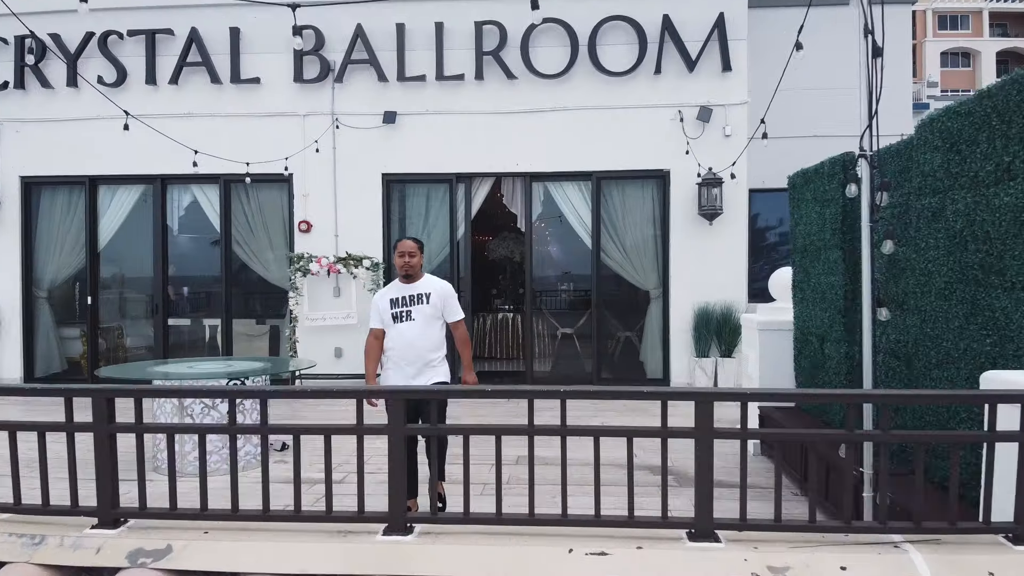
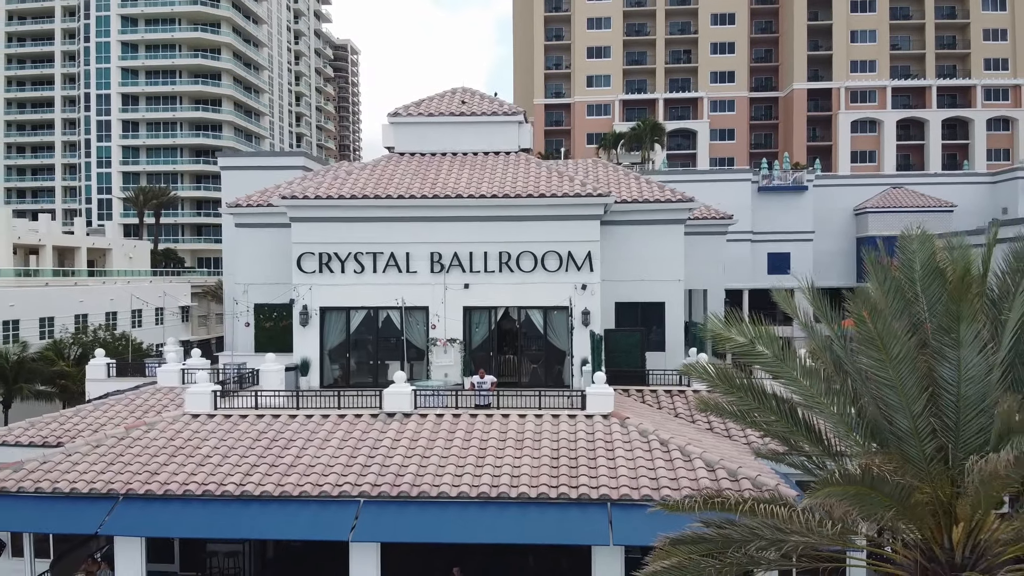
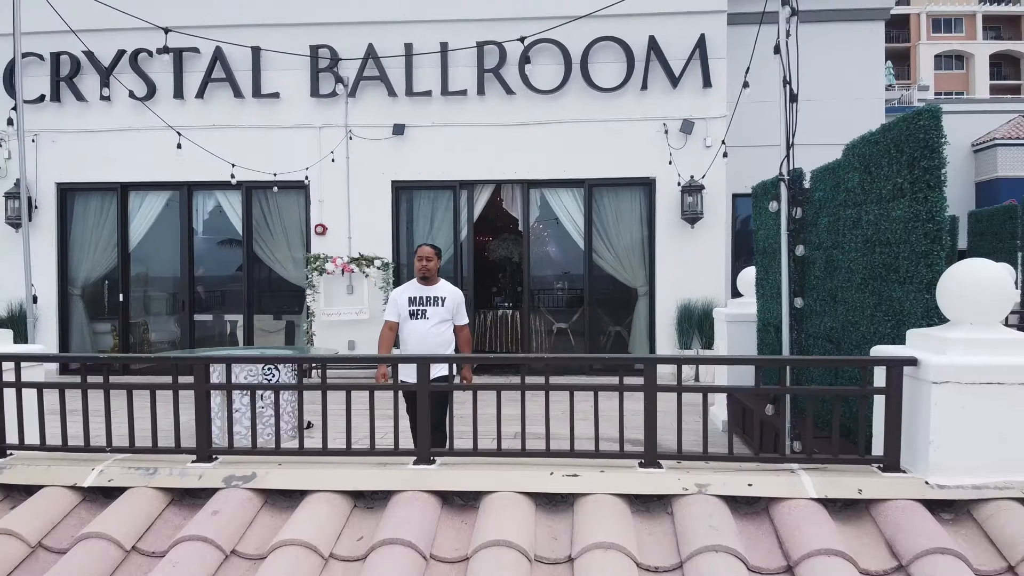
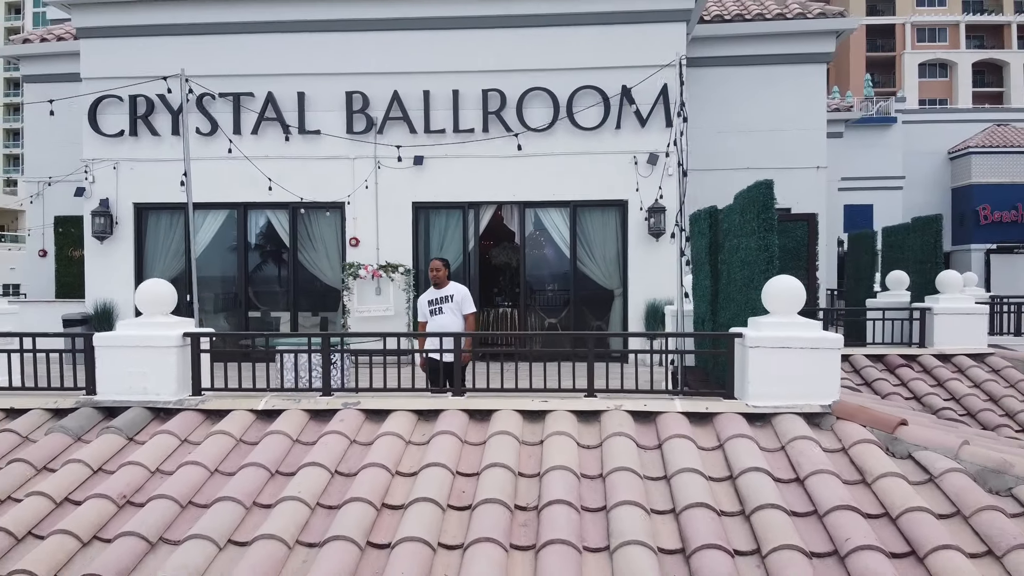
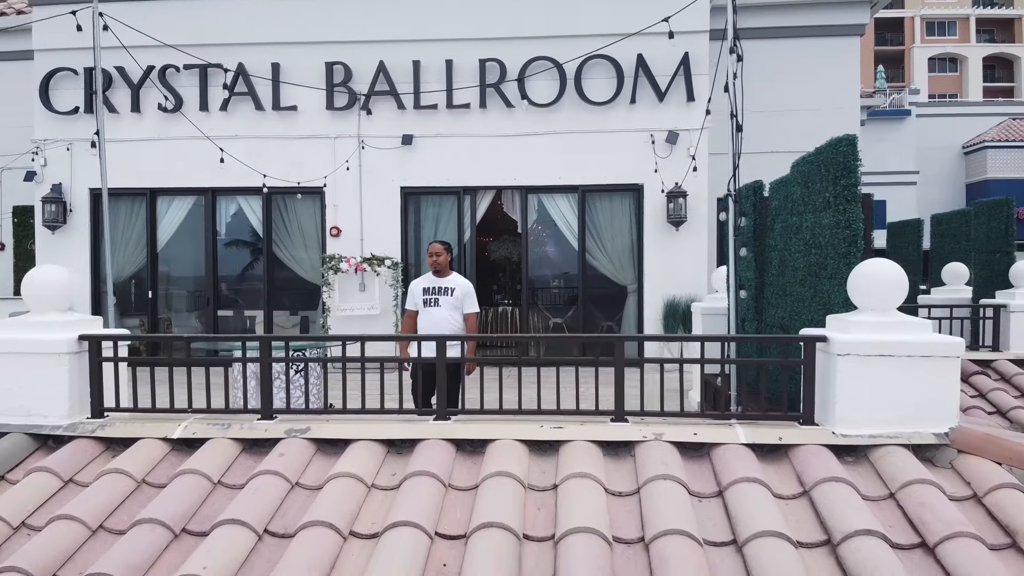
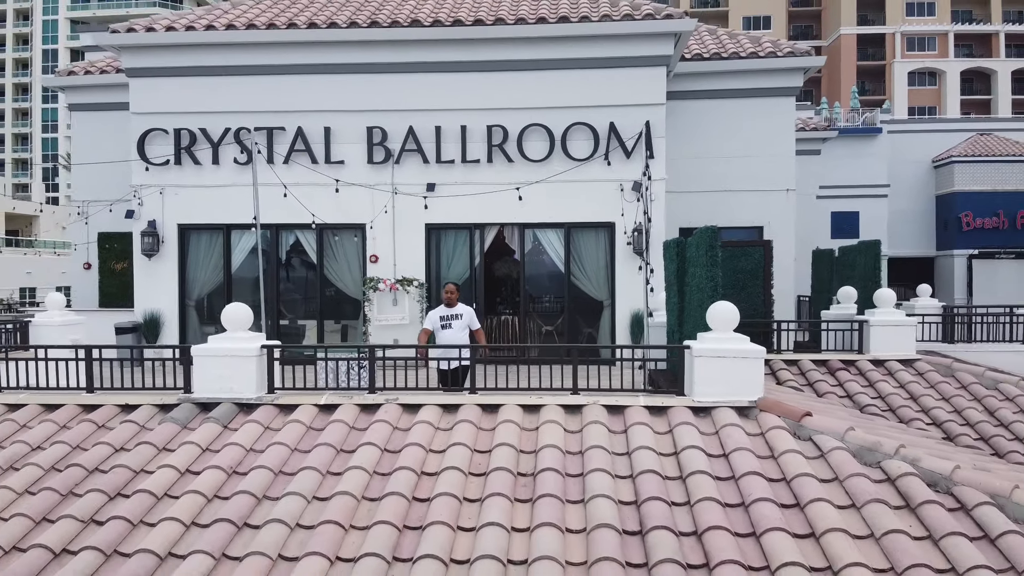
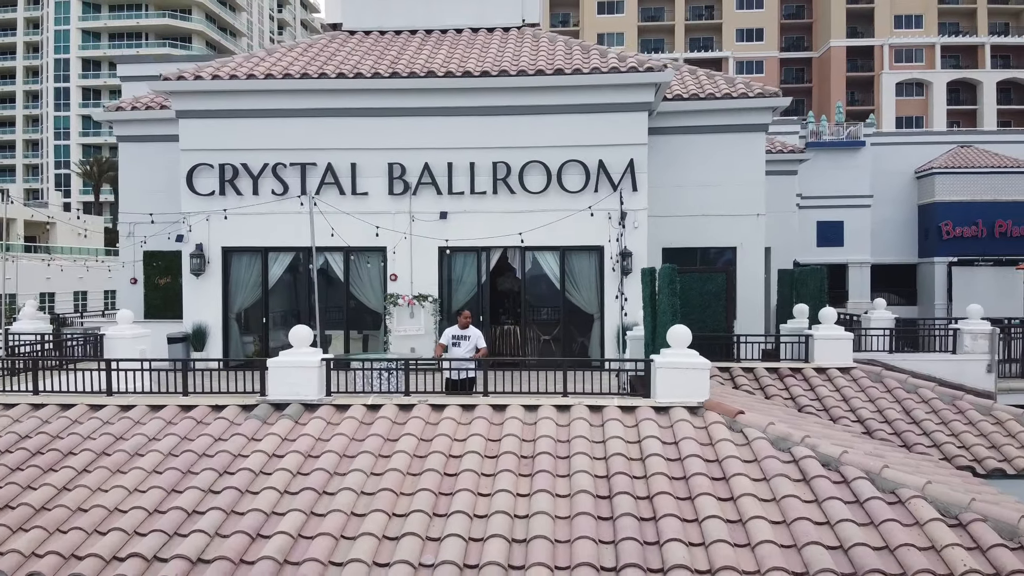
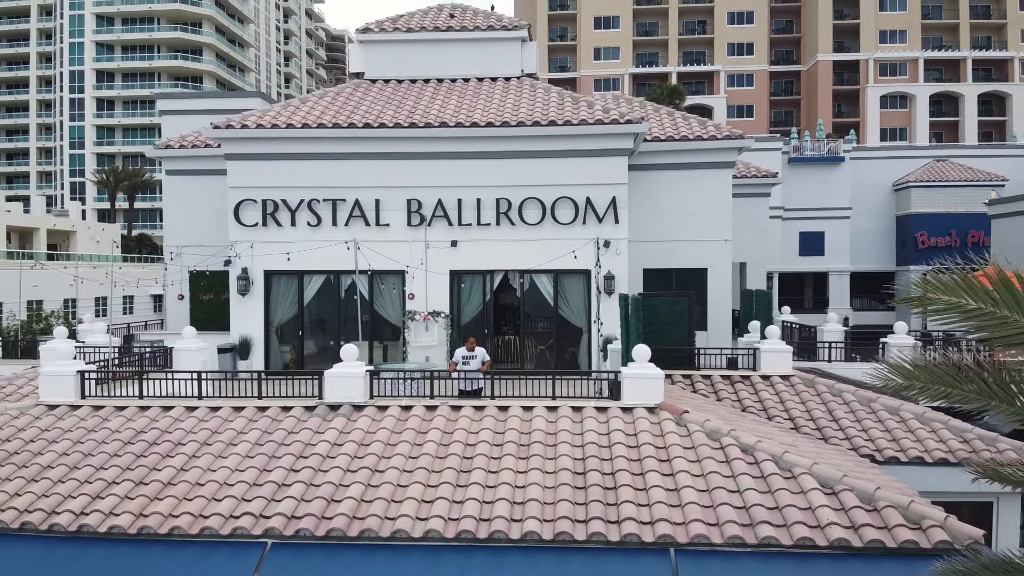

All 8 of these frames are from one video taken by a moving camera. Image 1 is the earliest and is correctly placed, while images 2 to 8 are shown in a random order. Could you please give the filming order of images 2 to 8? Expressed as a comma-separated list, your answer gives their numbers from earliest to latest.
3, 5, 4, 6, 7, 8, 2
